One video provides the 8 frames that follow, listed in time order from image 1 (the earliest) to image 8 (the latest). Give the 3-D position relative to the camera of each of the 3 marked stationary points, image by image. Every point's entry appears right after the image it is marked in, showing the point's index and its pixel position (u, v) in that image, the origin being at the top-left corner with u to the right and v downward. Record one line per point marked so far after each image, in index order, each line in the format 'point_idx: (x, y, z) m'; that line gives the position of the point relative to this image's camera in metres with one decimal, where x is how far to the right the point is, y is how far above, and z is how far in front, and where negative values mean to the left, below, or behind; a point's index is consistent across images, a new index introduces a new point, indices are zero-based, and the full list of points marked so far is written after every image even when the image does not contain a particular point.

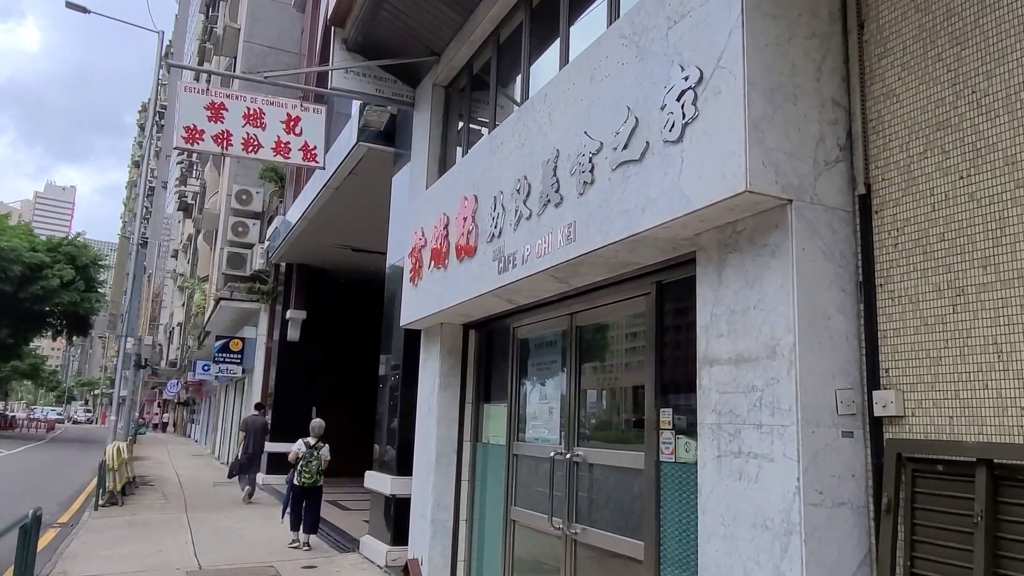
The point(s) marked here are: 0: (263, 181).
0: (-6.4, +2.8, +19.0) m
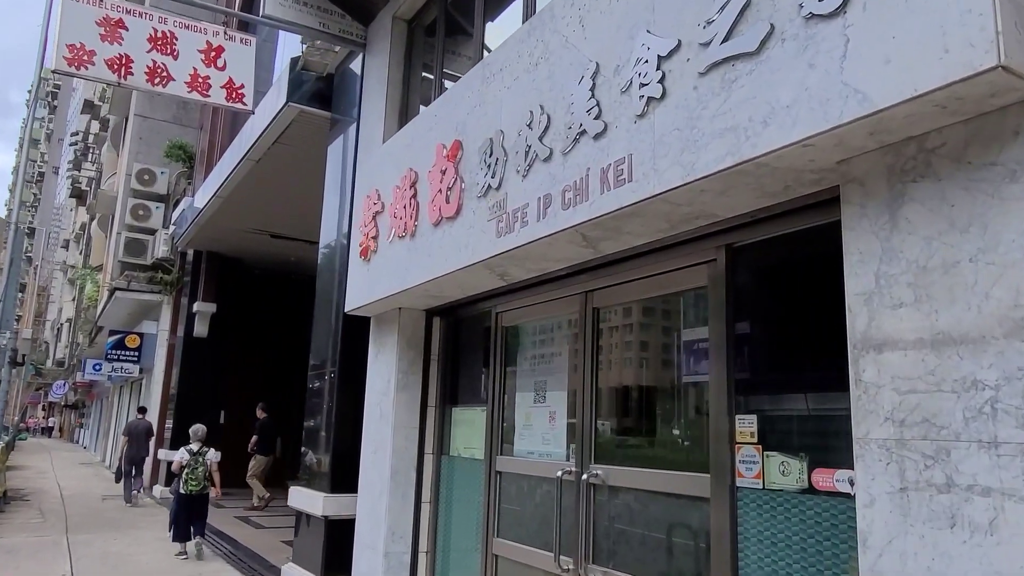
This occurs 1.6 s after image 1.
0: (-8.0, +3.0, +17.2) m
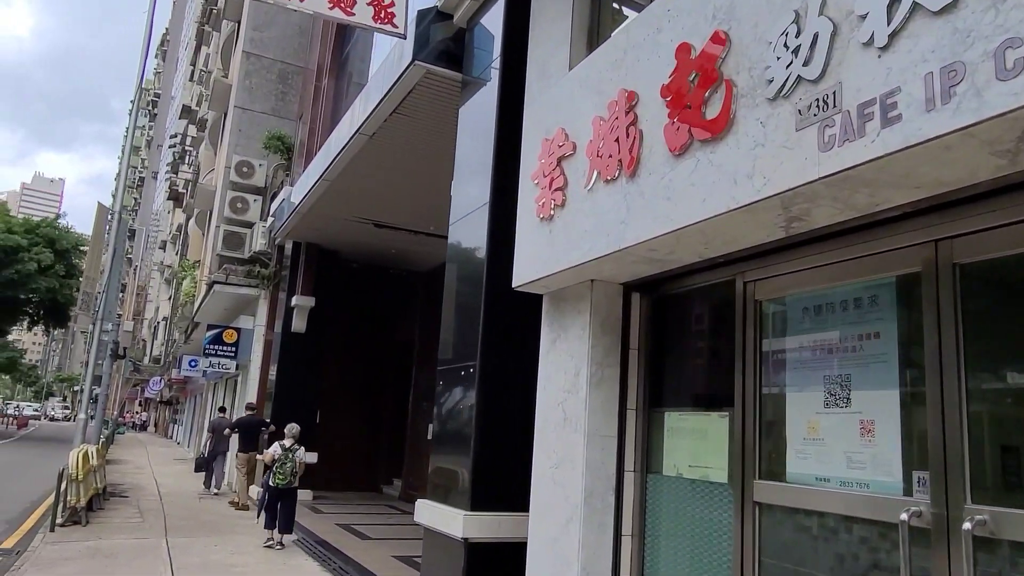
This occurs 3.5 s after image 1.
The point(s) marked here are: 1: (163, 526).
0: (-5.6, +3.1, +16.8) m
1: (-4.7, -3.2, +9.8) m
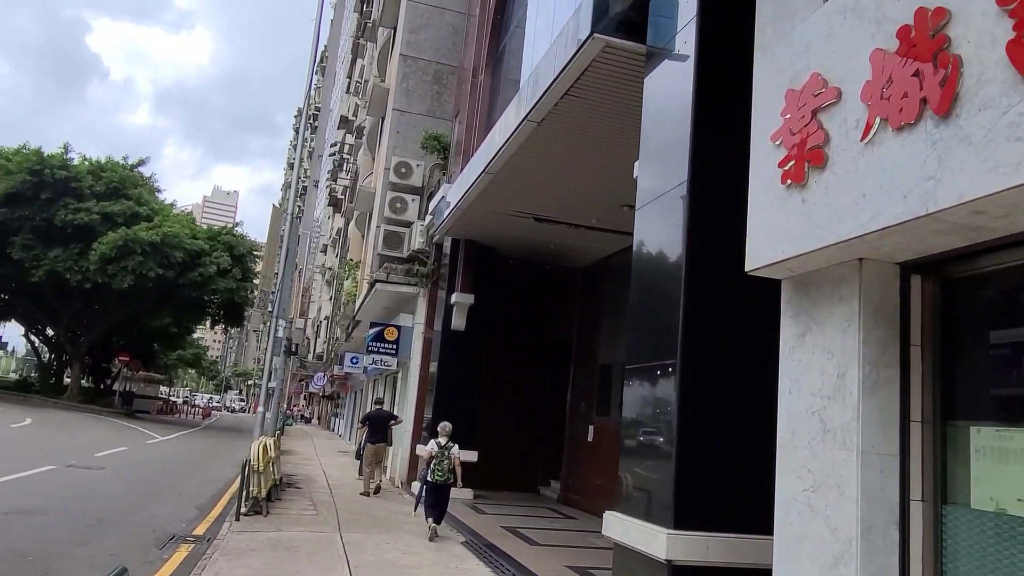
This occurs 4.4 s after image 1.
0: (-2.0, +3.2, +17.0) m
1: (-2.4, -3.1, +9.9) m
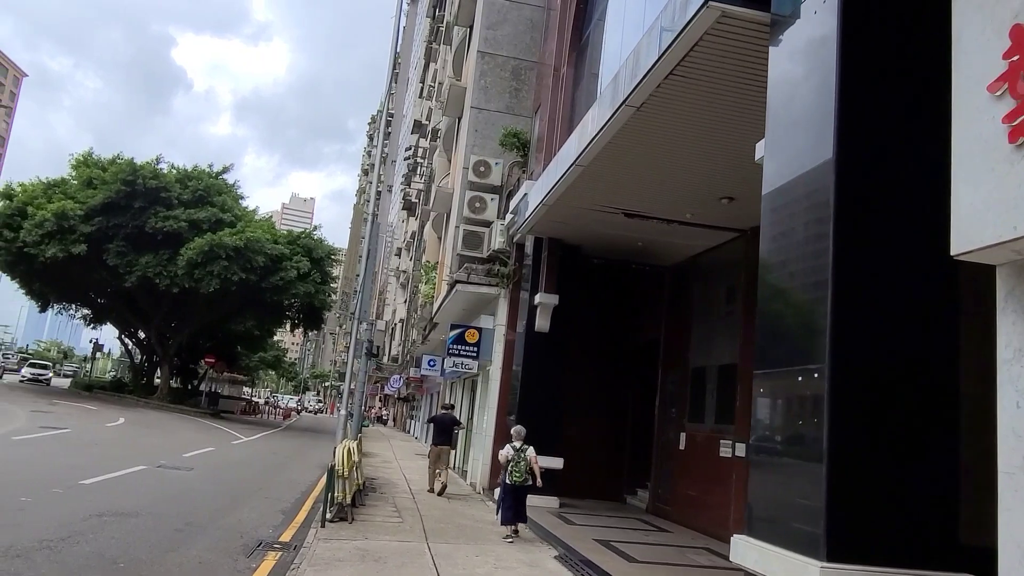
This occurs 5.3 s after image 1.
0: (-0.2, +3.1, +16.7) m
1: (-1.2, -3.1, +9.6) m
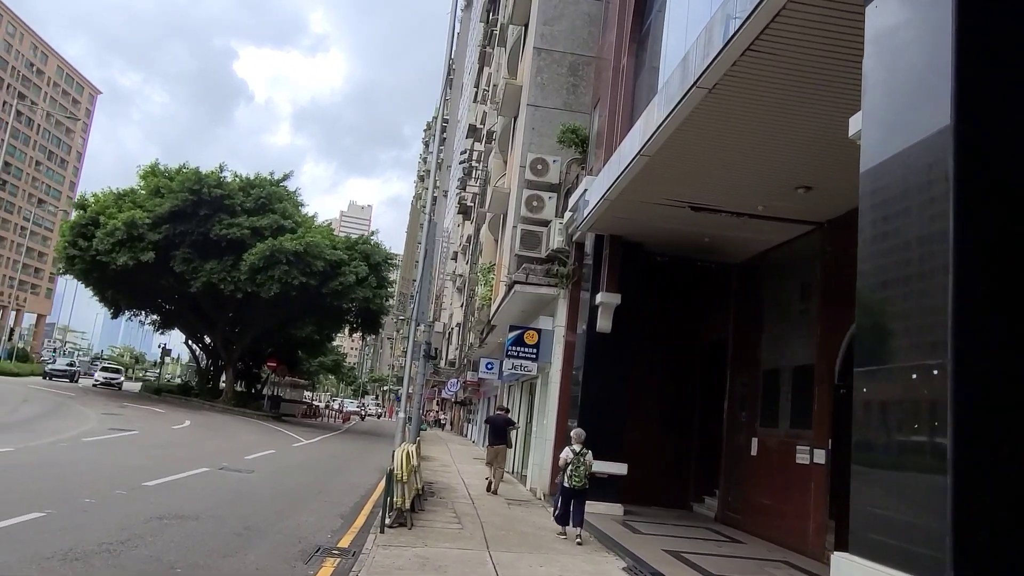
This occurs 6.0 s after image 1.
0: (+1.1, +3.1, +16.3) m
1: (-0.4, -3.1, +9.2) m
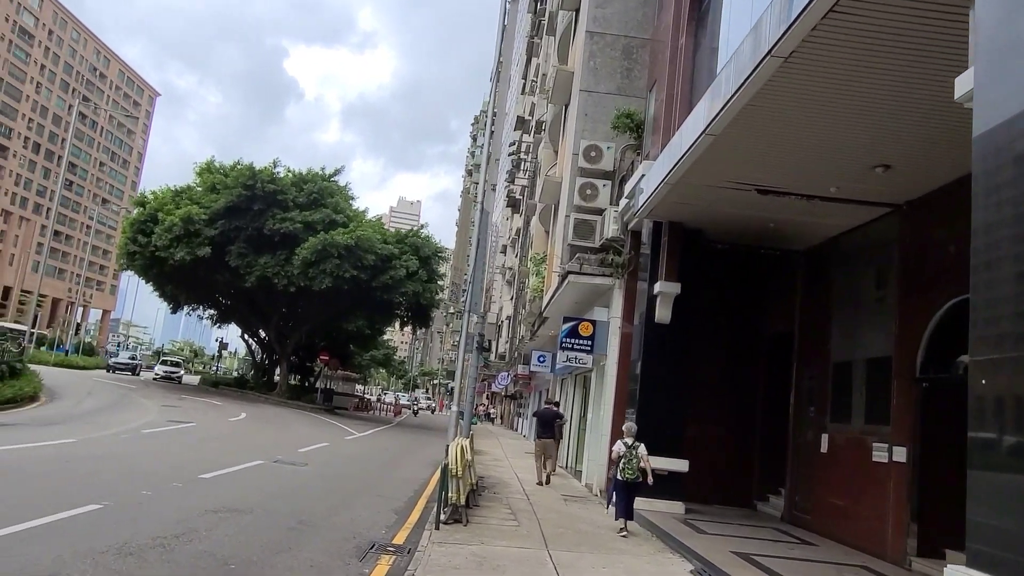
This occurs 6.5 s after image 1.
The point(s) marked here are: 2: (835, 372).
0: (+2.2, +3.3, +15.8) m
1: (+0.3, -3.0, +8.9) m
2: (+5.0, -1.3, +11.2) m
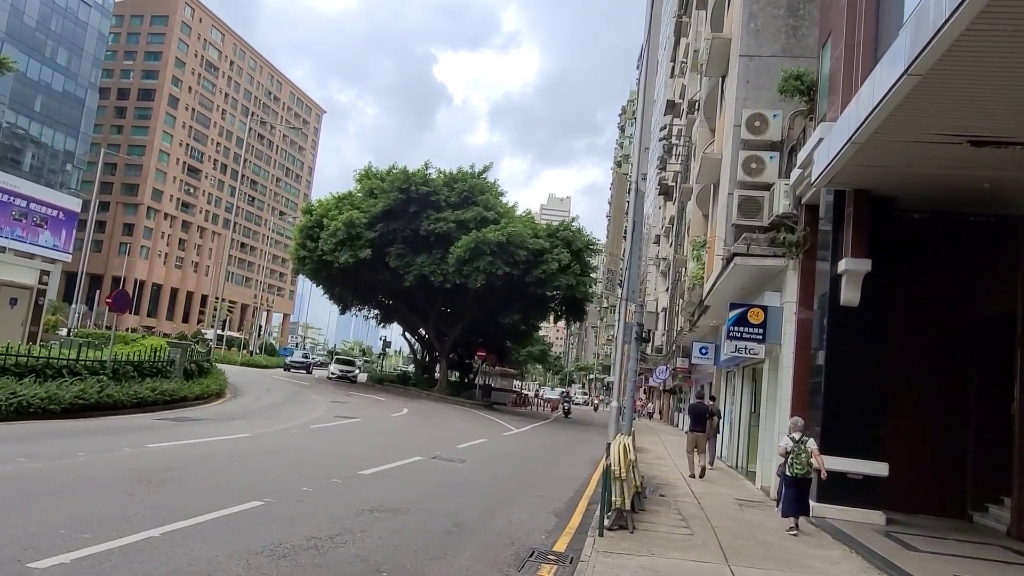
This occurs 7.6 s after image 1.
0: (+5.3, +3.7, +14.2) m
1: (+2.2, -2.8, +7.9) m
2: (+7.2, -0.9, +9.2) m
